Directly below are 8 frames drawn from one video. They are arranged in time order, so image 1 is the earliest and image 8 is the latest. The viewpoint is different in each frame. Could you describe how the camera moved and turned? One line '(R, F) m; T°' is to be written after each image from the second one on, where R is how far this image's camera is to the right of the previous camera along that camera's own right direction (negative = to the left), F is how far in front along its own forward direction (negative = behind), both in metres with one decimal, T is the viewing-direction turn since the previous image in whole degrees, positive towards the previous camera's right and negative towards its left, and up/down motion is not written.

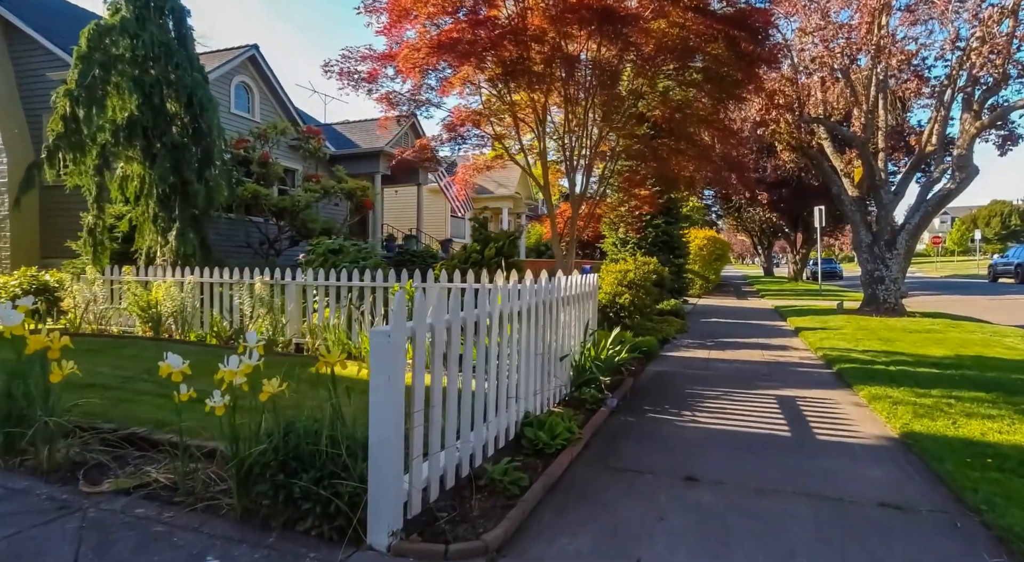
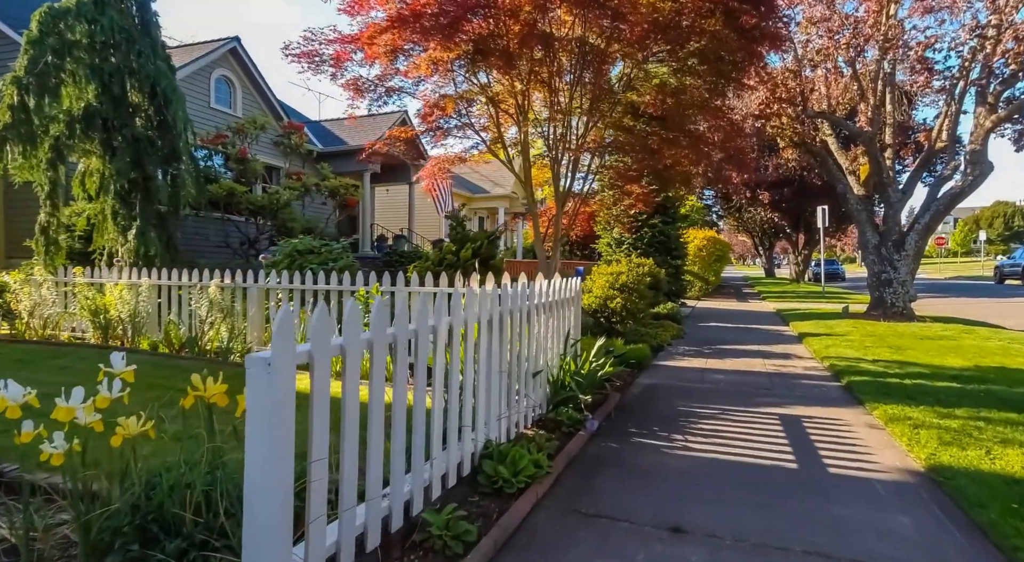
(+0.2, +0.7) m; 0°
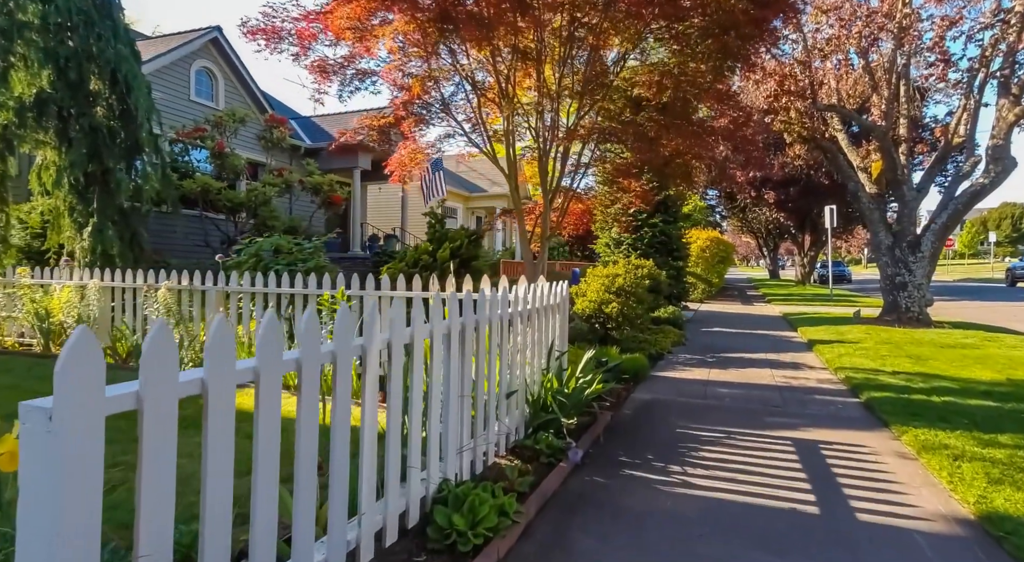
(+0.2, +0.7) m; 0°
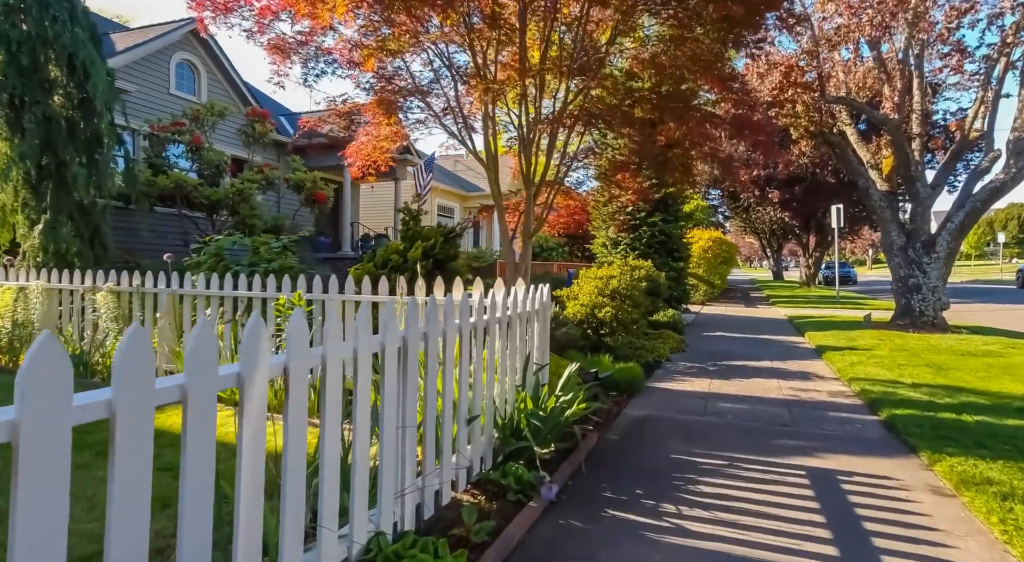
(+0.2, +0.7) m; 0°
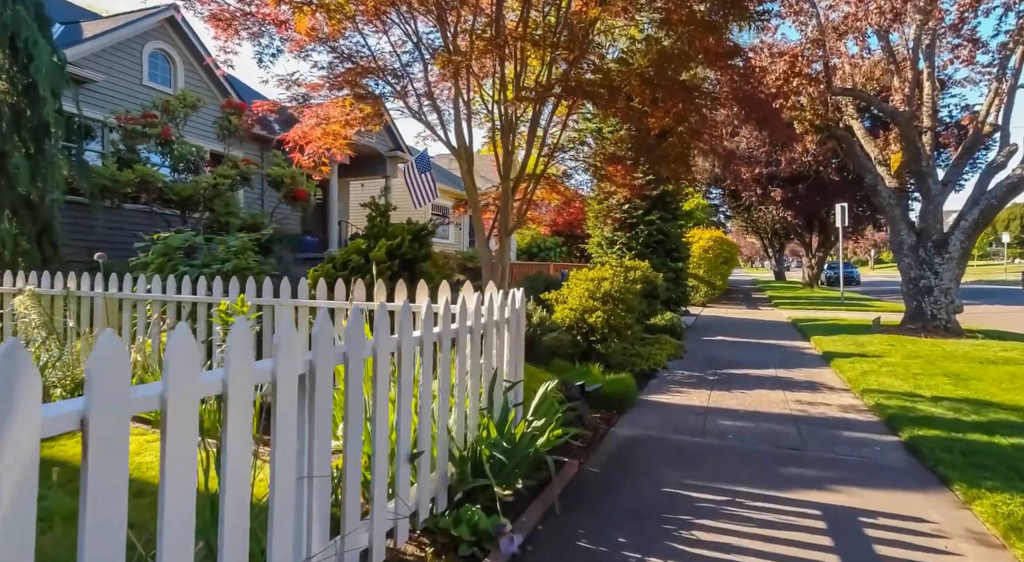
(+0.2, +0.7) m; 0°
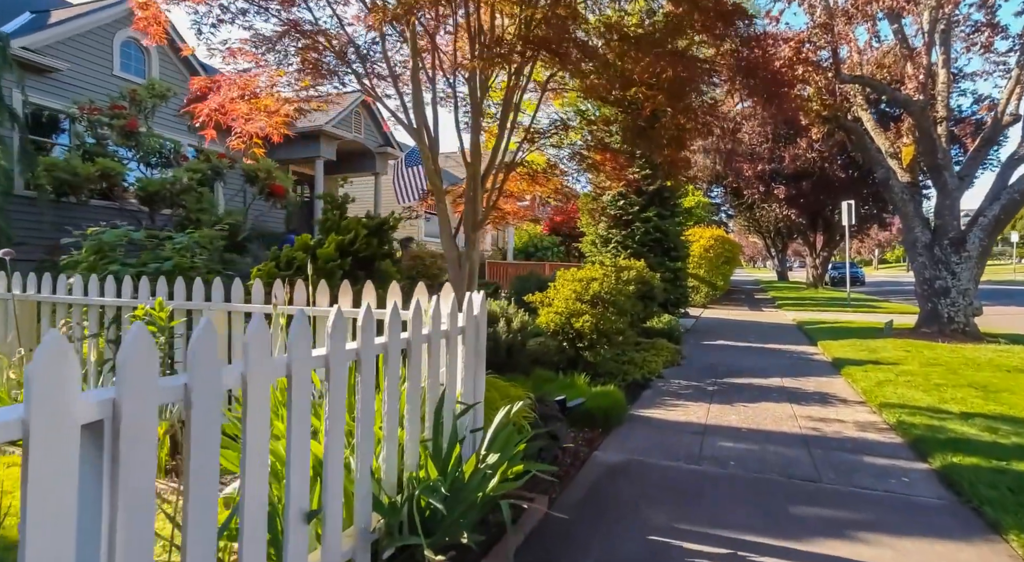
(+0.2, +0.7) m; 0°
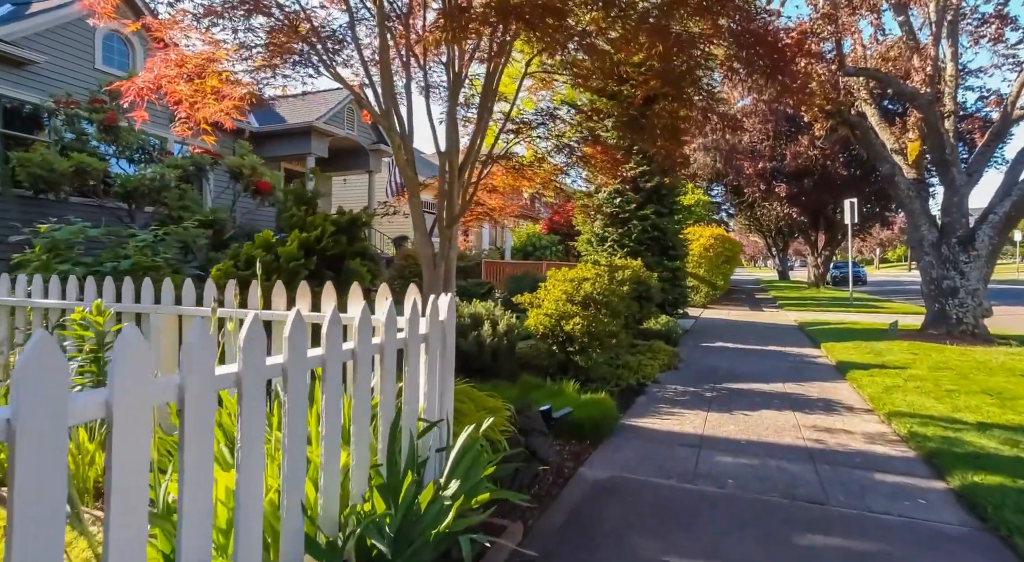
(+0.1, +0.4) m; 0°
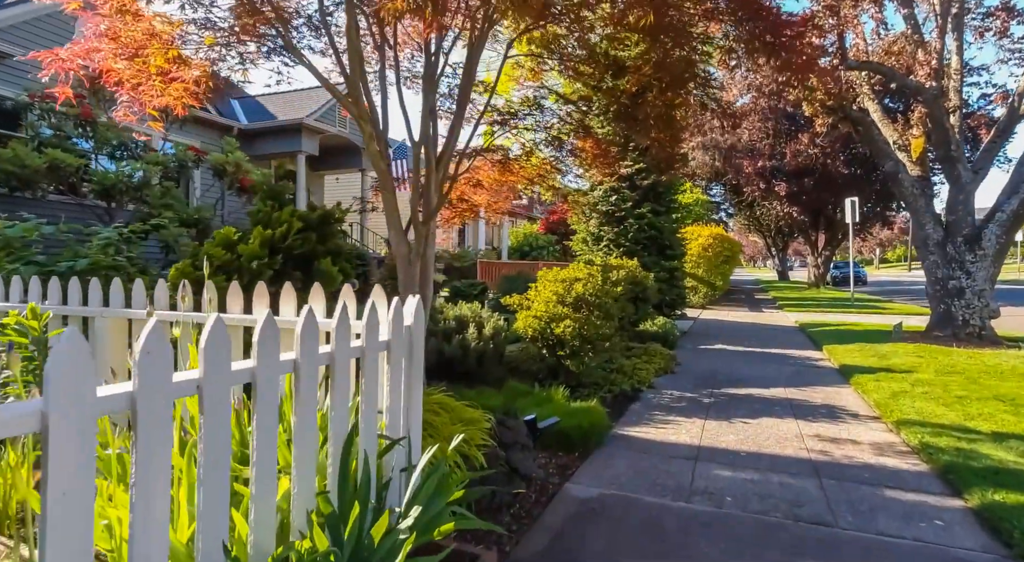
(+0.1, +0.3) m; 0°
